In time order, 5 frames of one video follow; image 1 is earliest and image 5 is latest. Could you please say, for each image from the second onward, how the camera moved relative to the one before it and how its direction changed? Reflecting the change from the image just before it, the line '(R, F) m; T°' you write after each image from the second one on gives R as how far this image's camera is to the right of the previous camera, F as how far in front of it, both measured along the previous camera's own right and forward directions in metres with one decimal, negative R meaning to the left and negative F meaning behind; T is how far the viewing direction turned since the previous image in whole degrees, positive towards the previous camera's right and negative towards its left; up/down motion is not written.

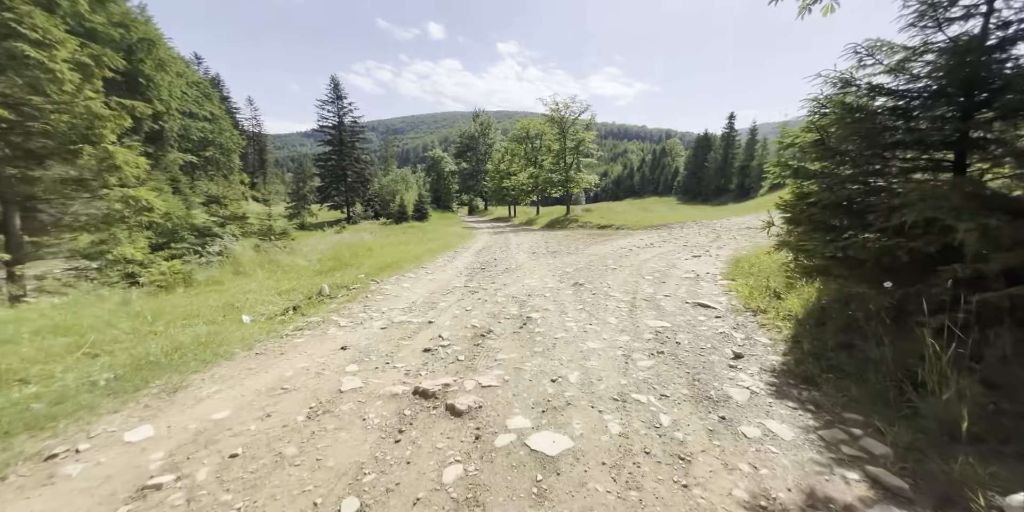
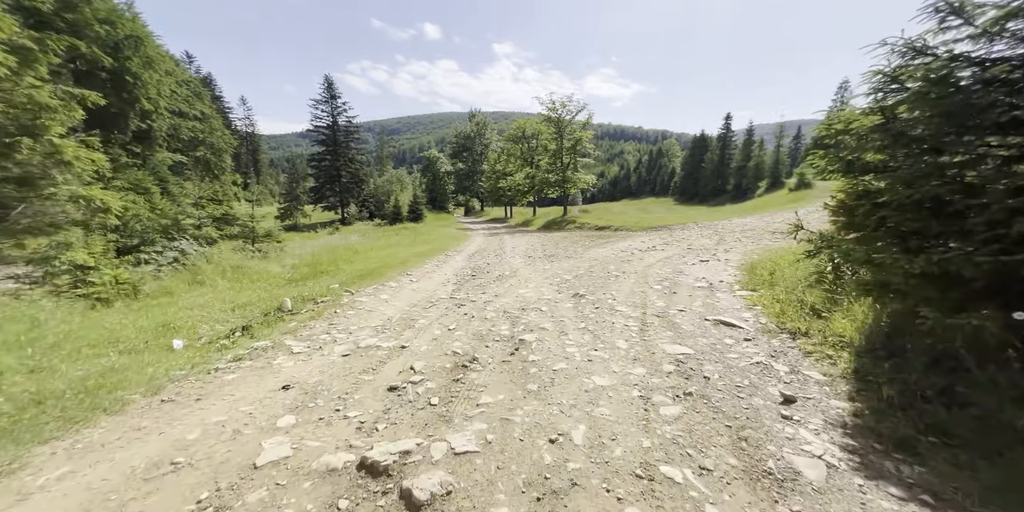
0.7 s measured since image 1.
(+0.1, +1.2) m; +1°
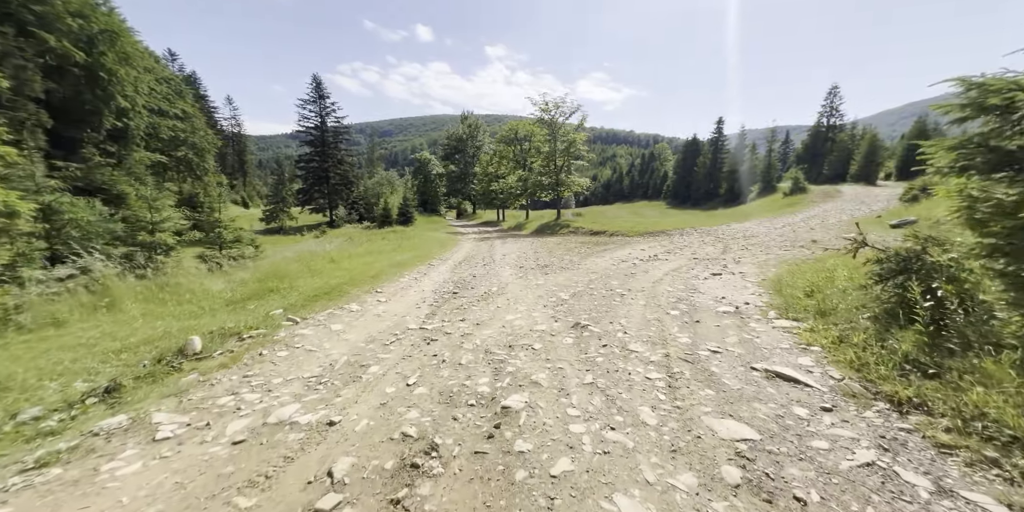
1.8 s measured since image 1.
(+0.2, +1.9) m; +1°
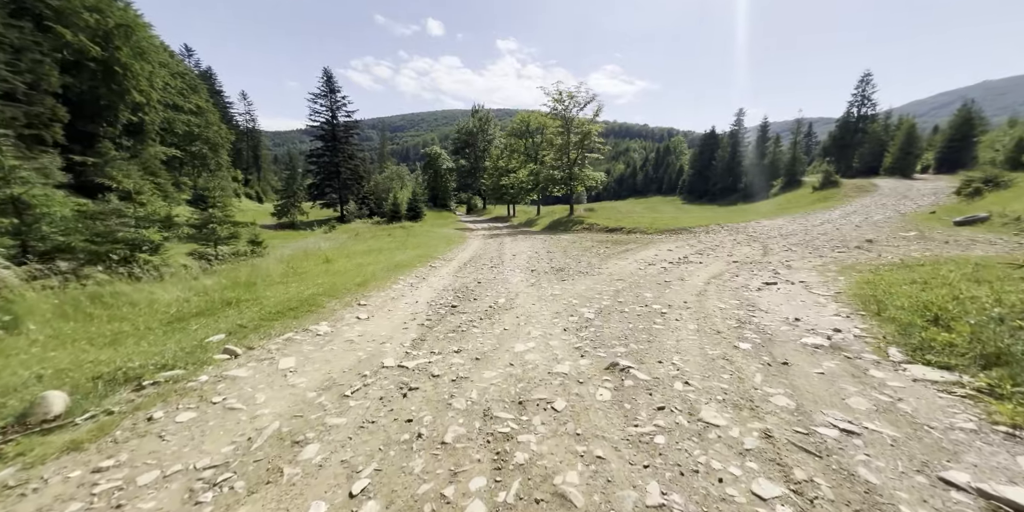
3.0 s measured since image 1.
(0.0, +2.2) m; -2°
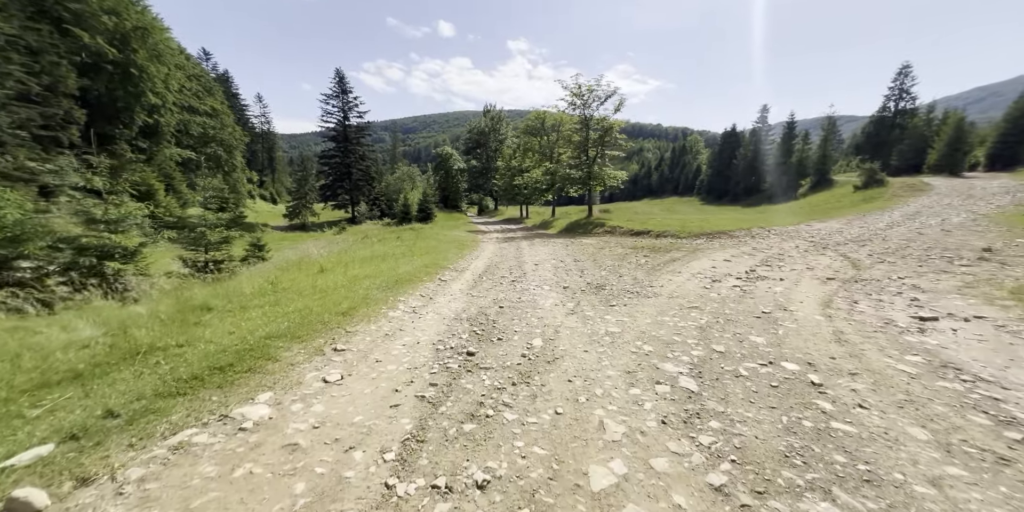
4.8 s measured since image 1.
(-0.6, +3.3) m; -2°
